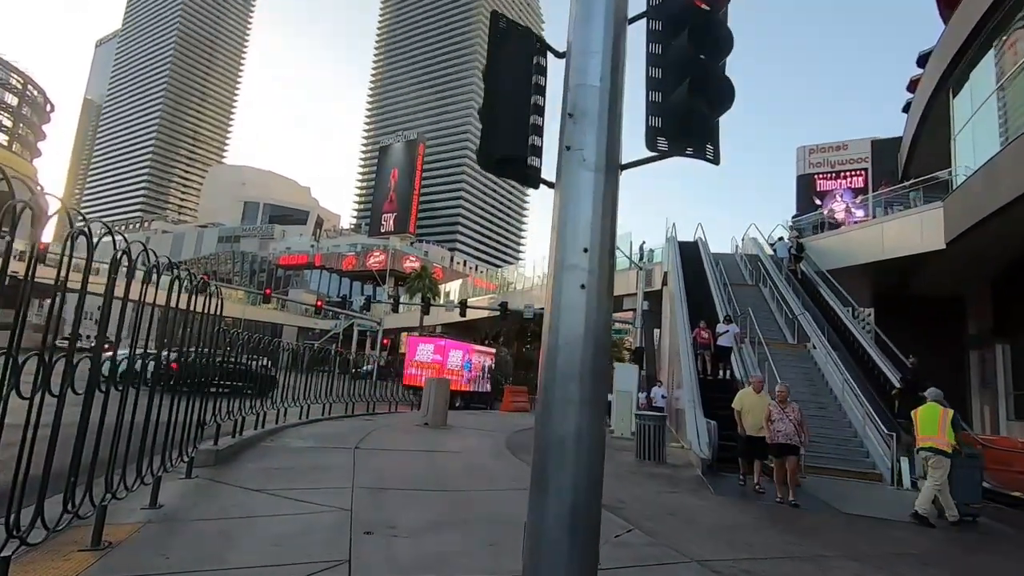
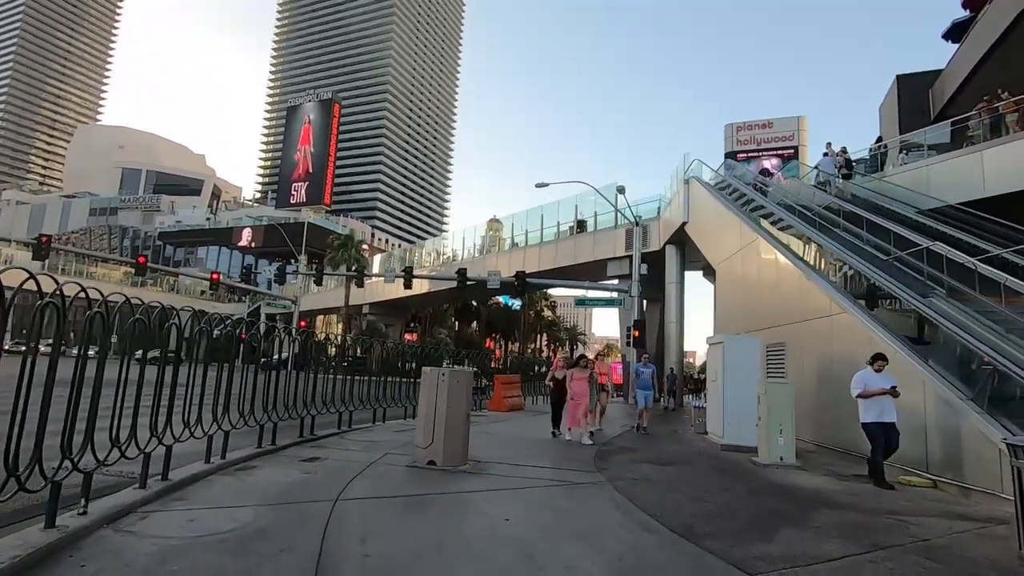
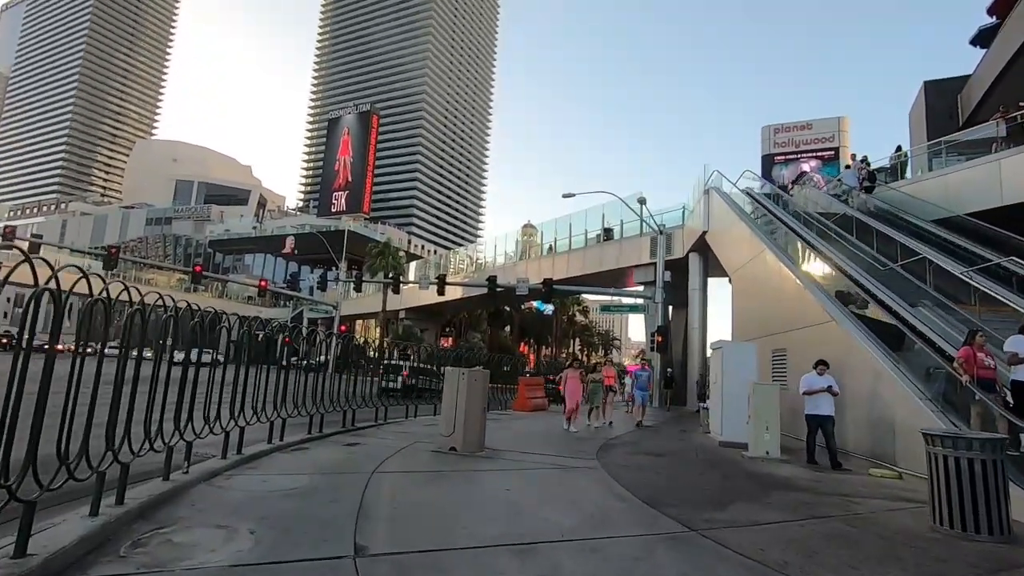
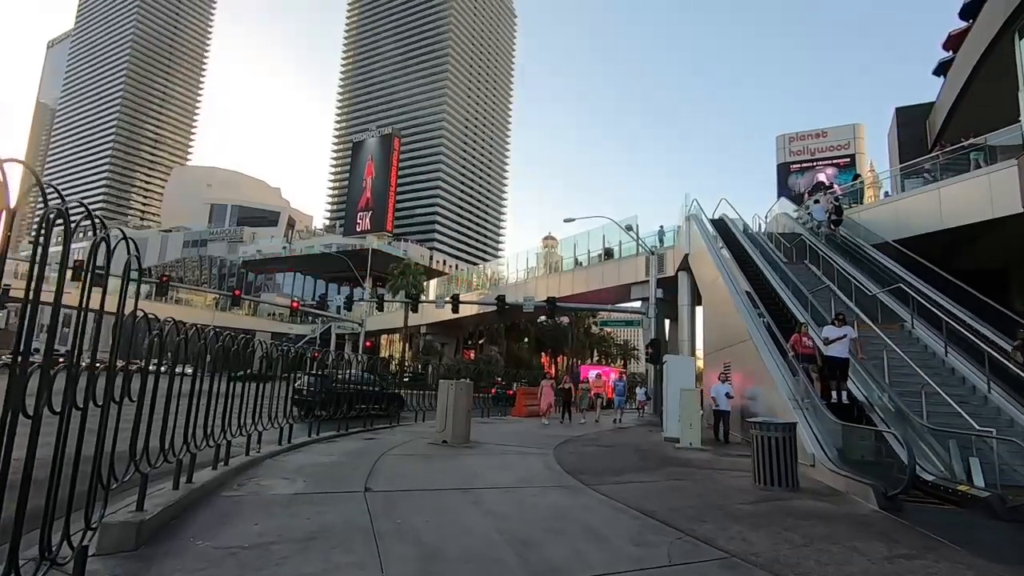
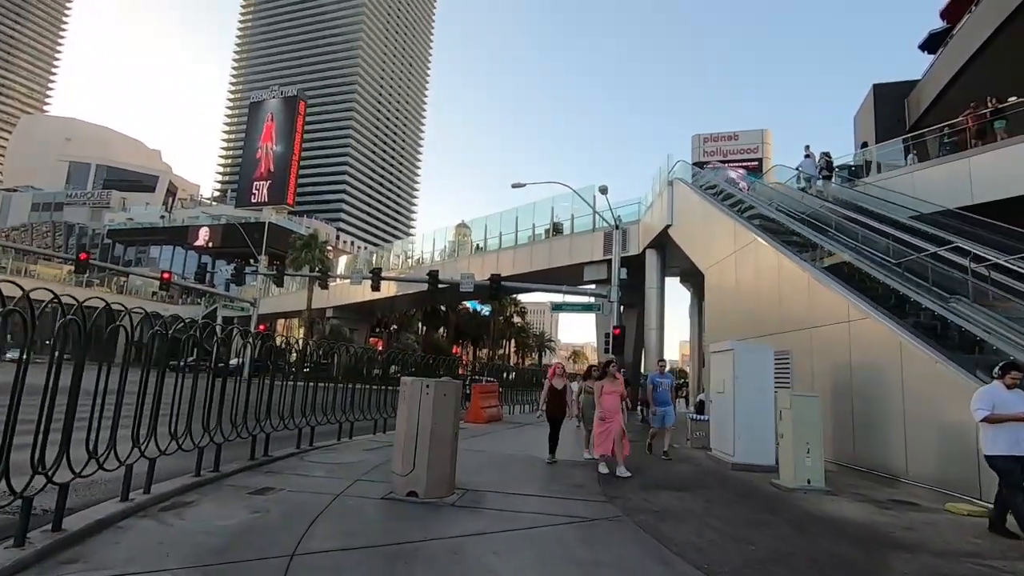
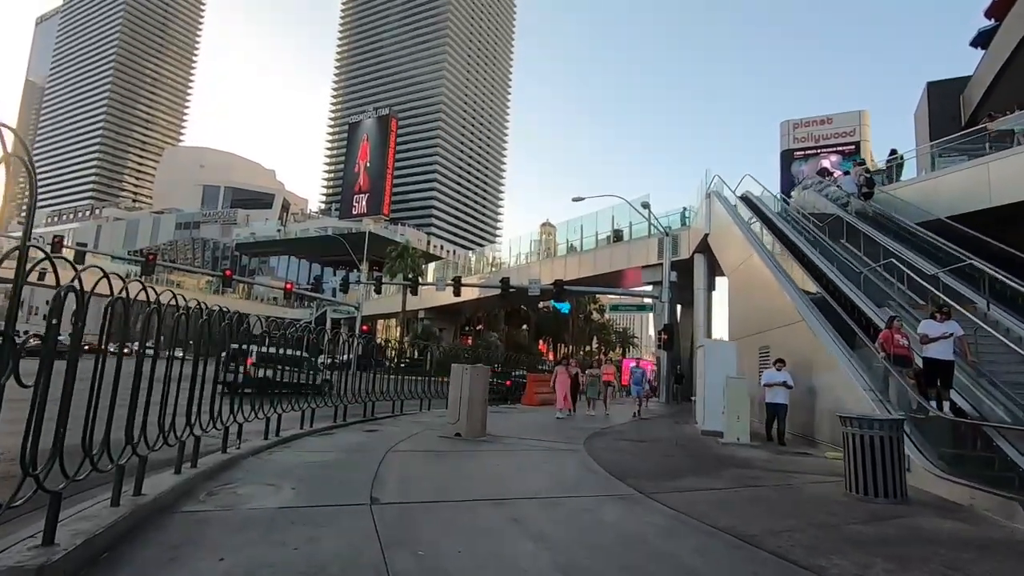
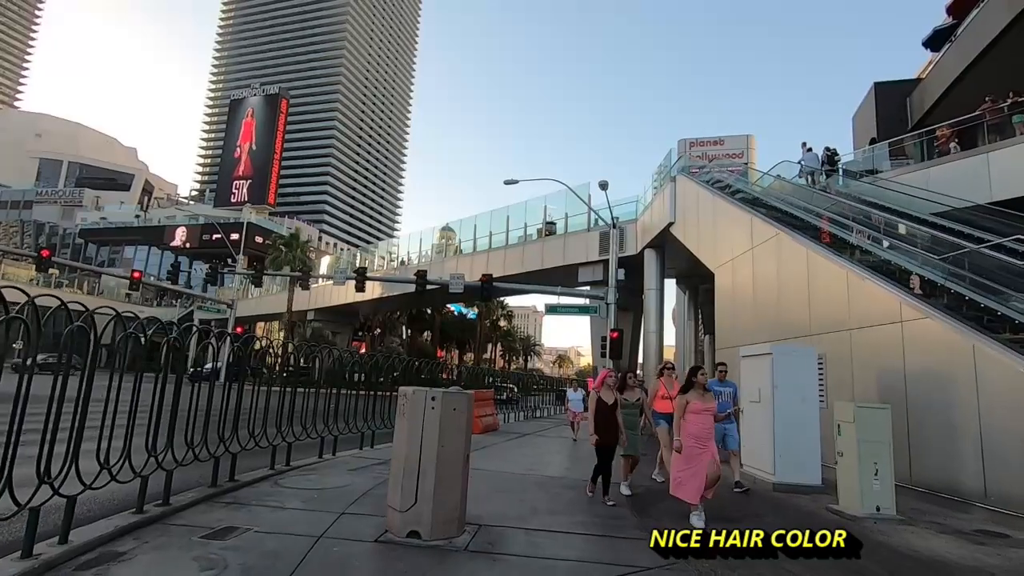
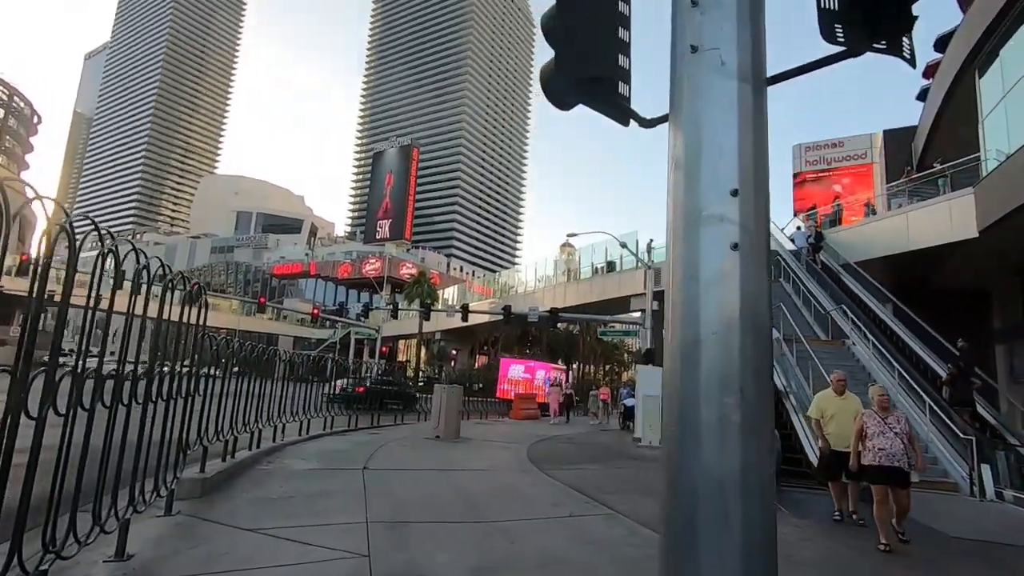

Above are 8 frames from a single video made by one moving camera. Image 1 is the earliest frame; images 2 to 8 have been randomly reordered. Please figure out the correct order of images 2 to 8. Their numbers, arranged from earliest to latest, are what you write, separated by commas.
8, 4, 6, 3, 2, 5, 7
